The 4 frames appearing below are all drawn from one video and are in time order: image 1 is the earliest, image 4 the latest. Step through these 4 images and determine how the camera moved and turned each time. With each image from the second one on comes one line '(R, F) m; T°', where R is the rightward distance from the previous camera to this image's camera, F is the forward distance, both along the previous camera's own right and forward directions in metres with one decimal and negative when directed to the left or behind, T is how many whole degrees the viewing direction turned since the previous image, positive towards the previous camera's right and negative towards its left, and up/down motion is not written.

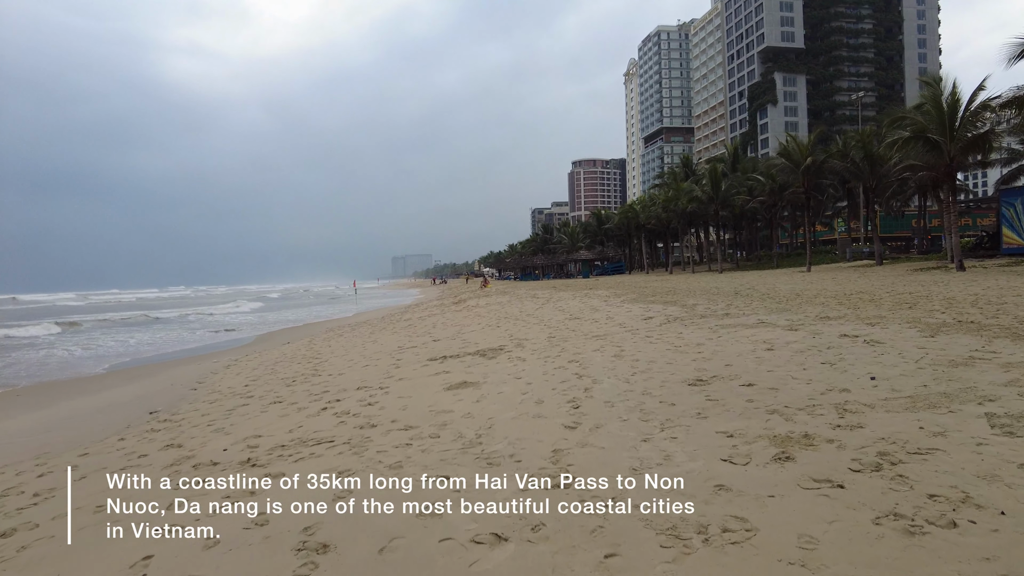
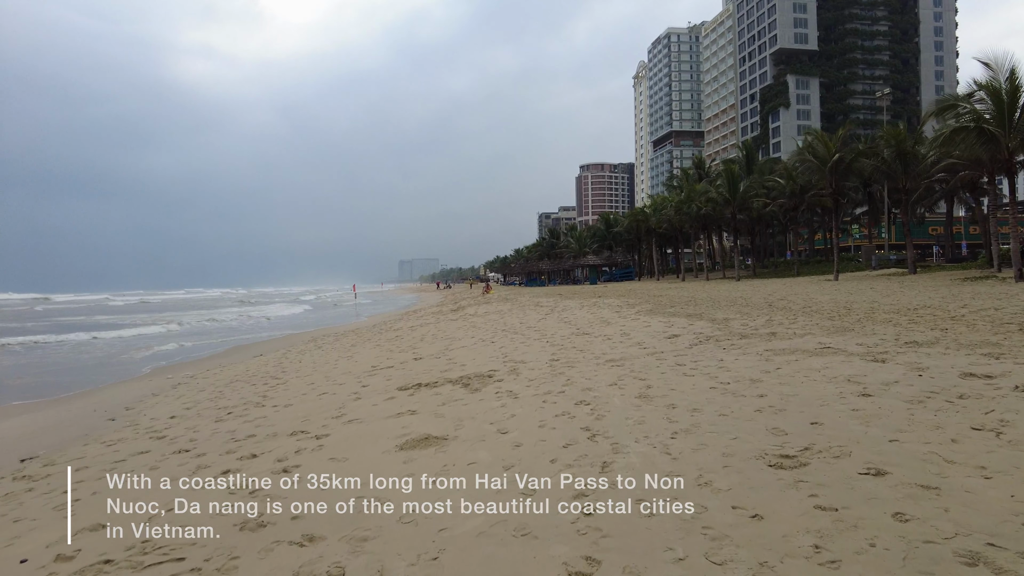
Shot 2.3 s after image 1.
(+0.2, +2.0) m; -1°
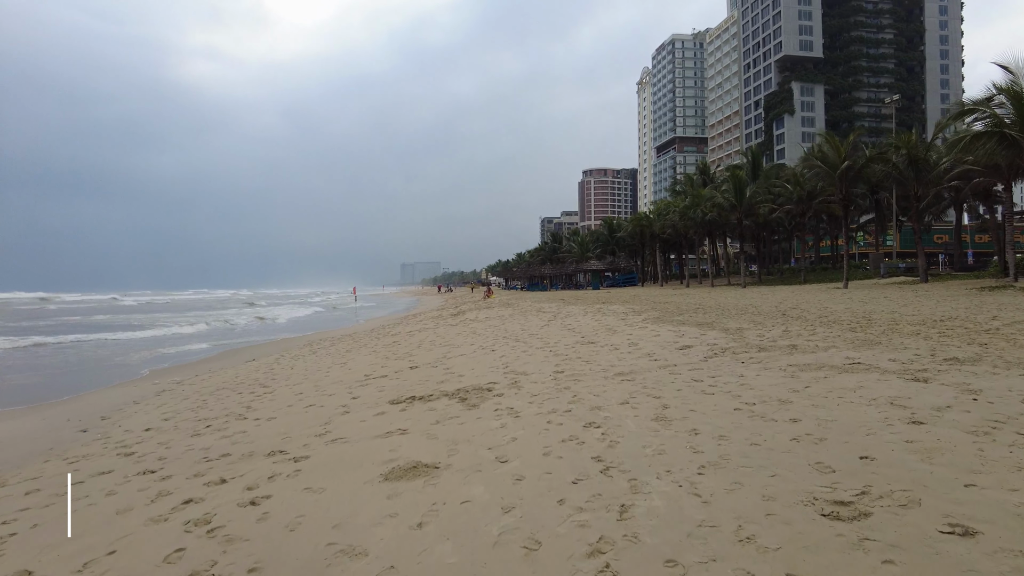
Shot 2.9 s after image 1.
(0.0, +0.6) m; 0°
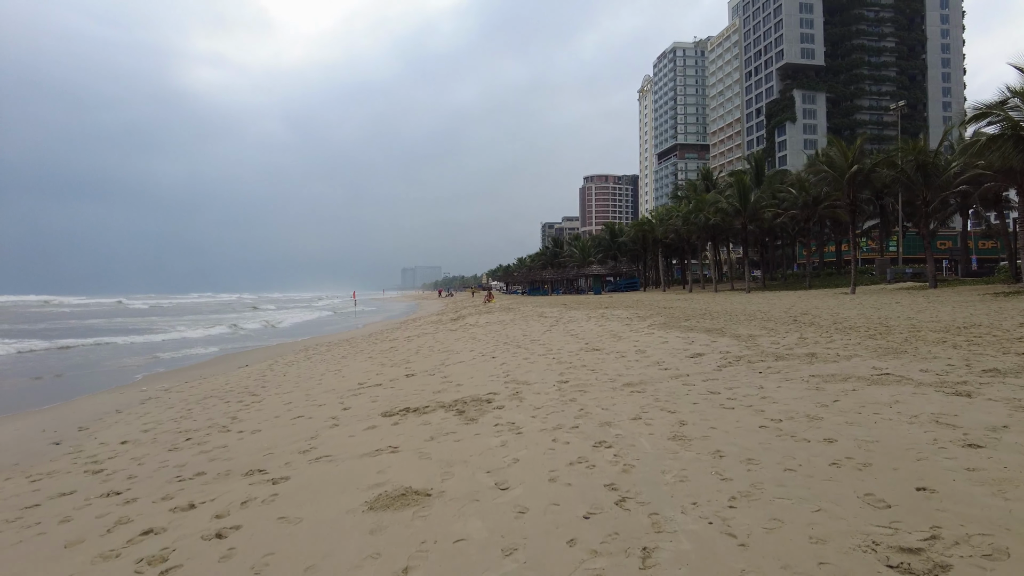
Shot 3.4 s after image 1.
(0.0, +0.5) m; 0°
